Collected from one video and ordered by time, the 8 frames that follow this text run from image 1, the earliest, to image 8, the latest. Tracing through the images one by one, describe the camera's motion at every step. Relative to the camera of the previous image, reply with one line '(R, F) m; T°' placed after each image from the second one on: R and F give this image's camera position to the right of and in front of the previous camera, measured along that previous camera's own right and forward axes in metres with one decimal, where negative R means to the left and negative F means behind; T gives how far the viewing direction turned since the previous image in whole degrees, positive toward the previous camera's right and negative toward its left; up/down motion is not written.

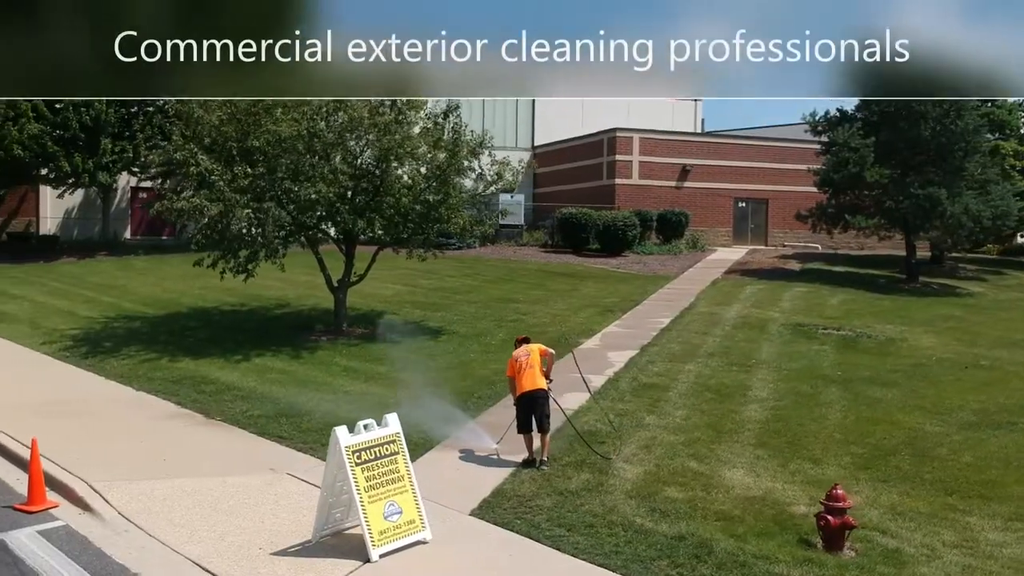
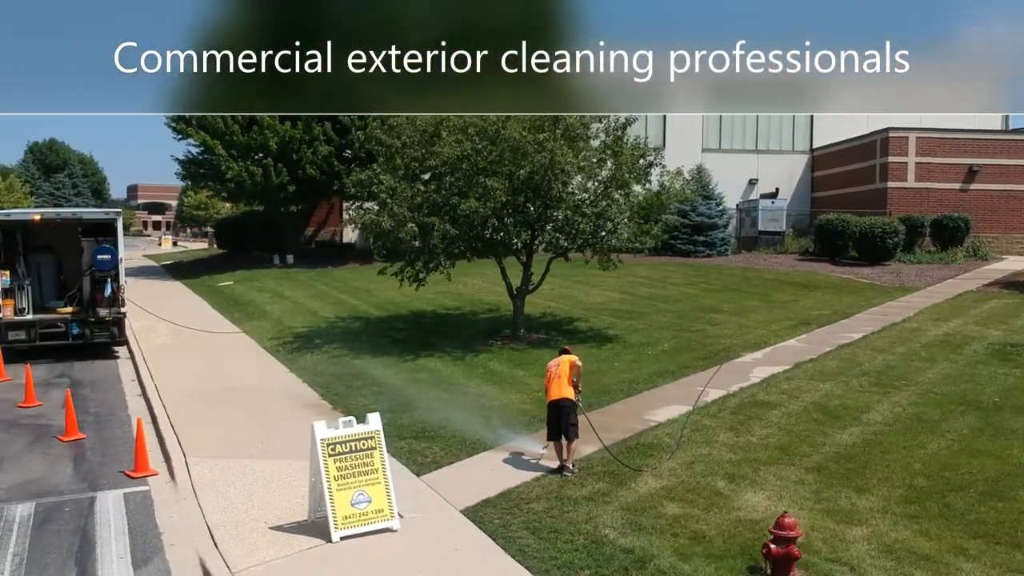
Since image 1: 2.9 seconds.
(+2.7, 0.0) m; -20°
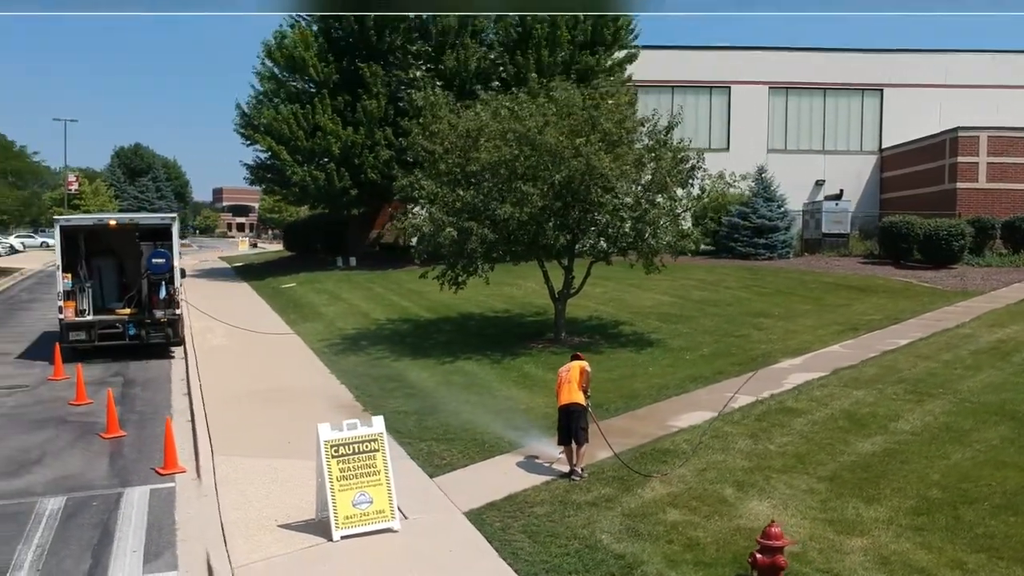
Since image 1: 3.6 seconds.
(+0.6, -0.1) m; -5°
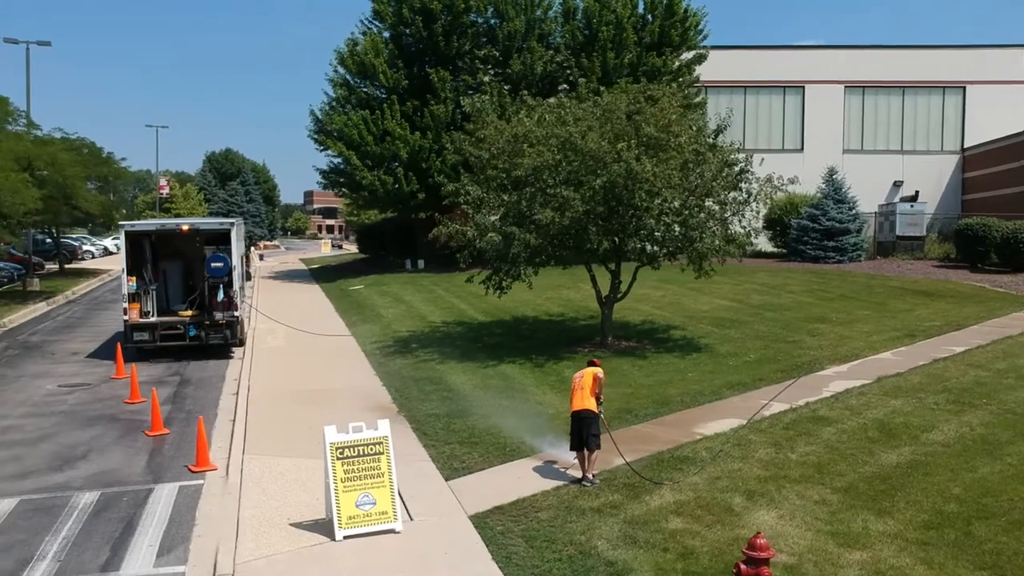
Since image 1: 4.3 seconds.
(+0.7, -0.1) m; -5°
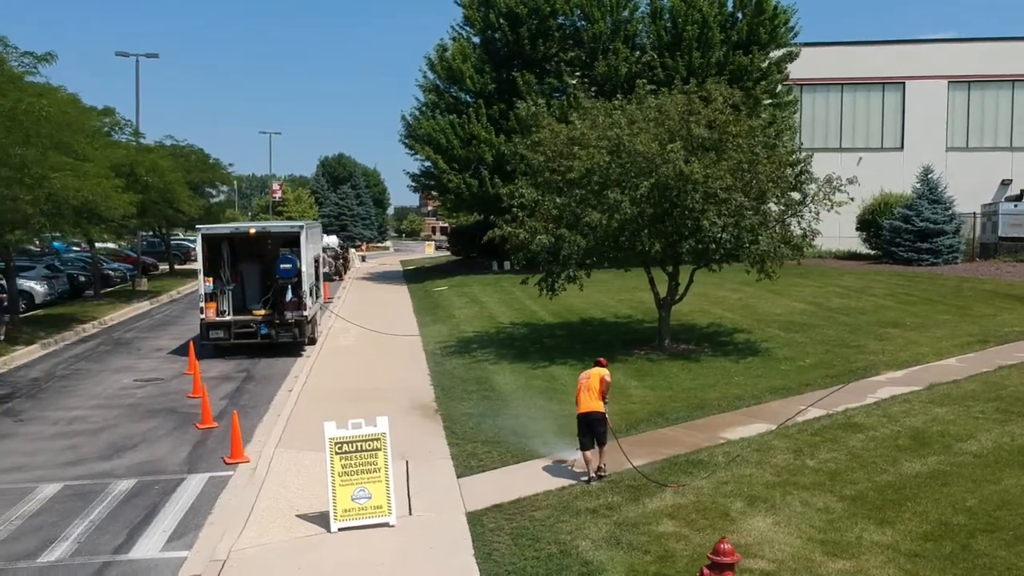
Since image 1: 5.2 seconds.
(+1.0, -0.1) m; -7°
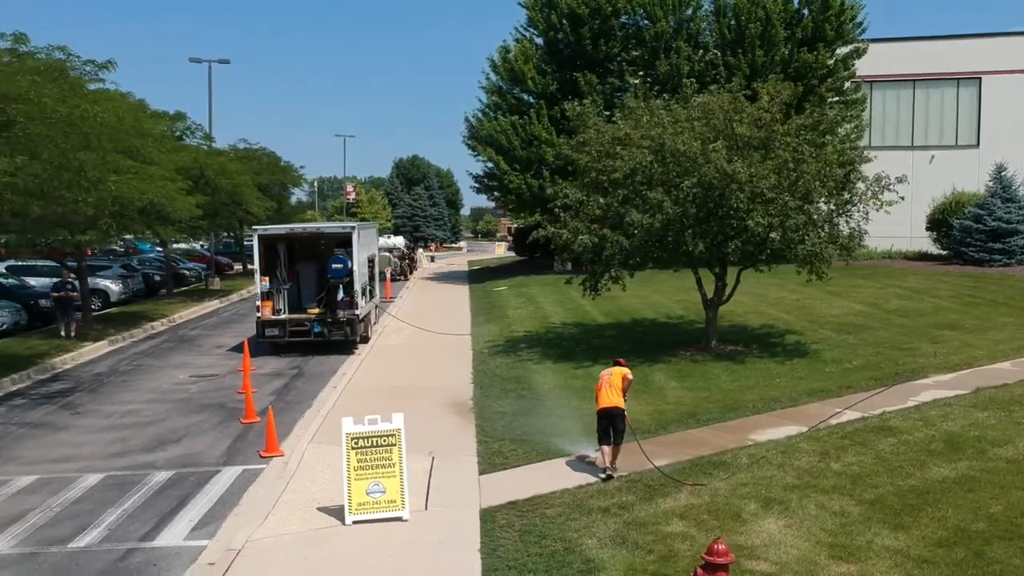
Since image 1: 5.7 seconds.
(+0.6, -0.1) m; -5°
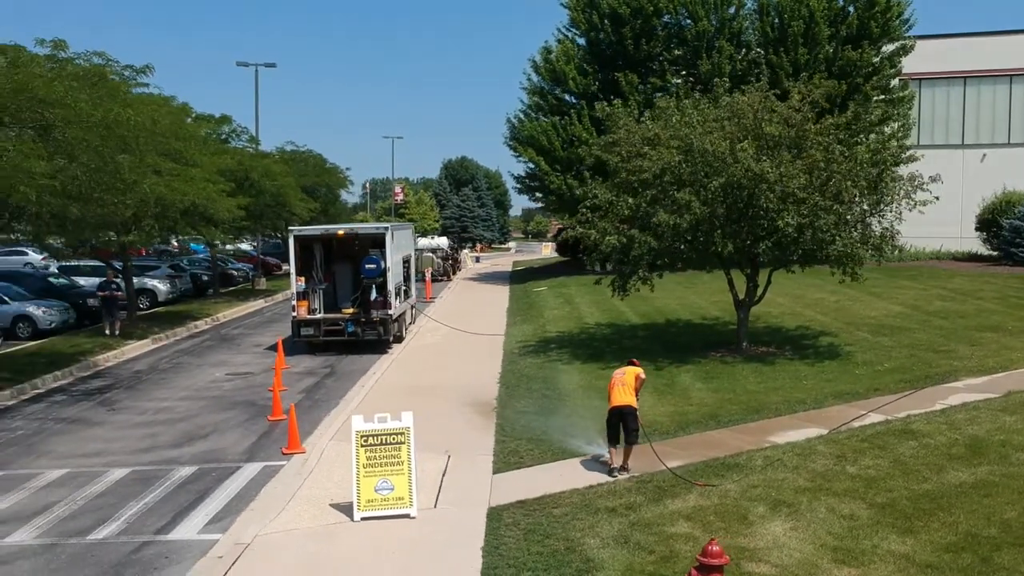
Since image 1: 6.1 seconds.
(+0.4, 0.0) m; -3°
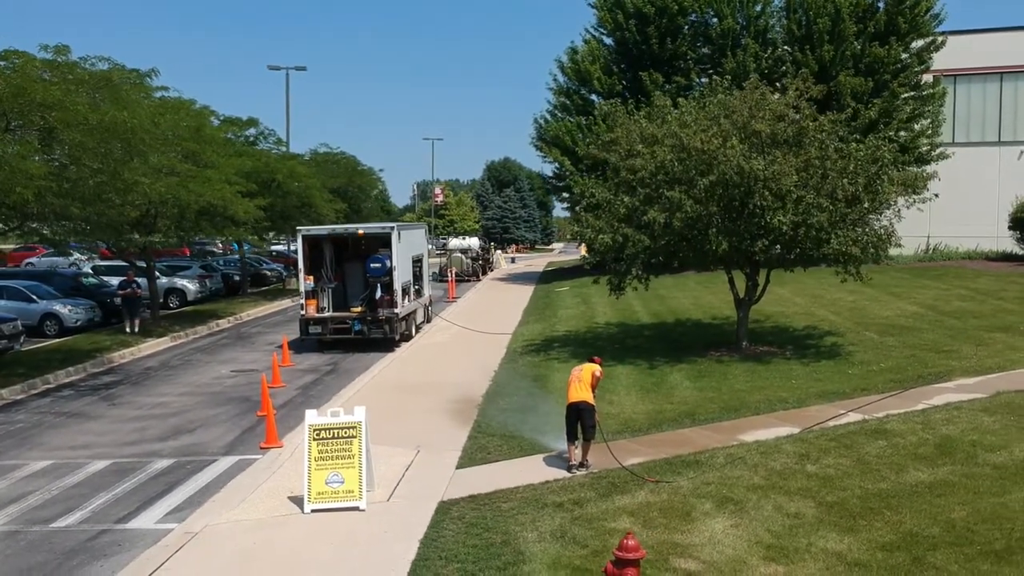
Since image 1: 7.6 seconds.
(+0.9, 0.0) m; -3°
